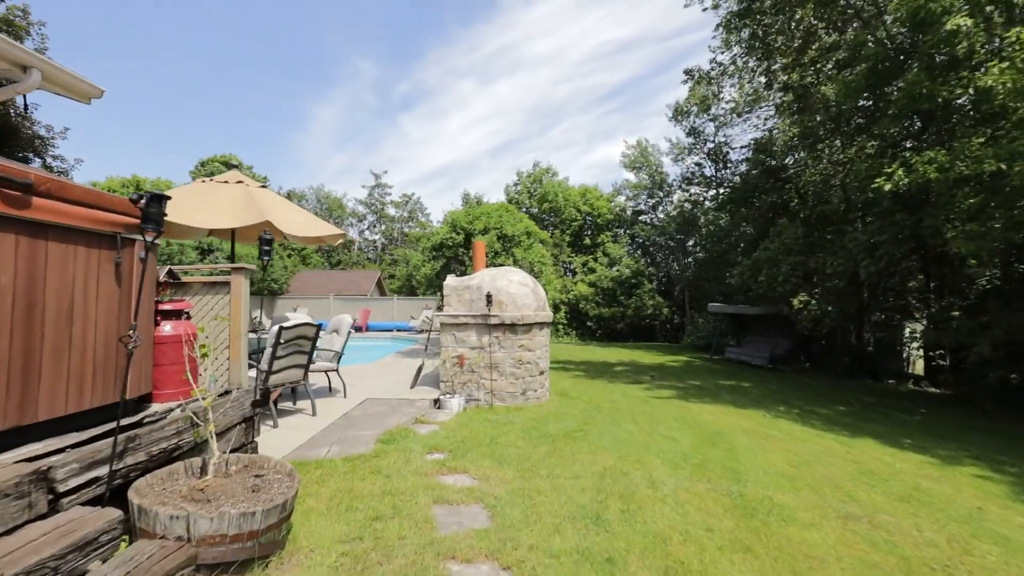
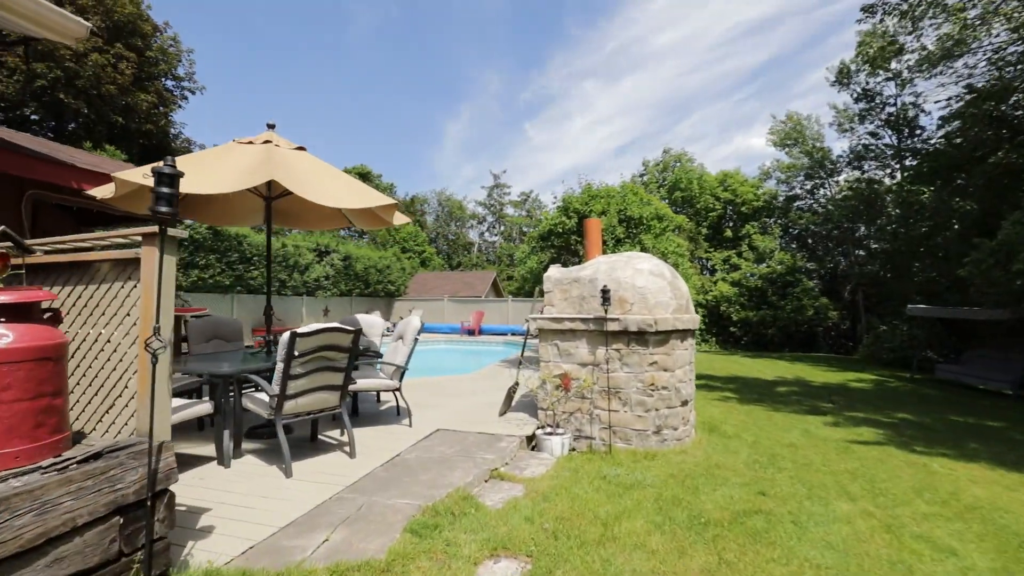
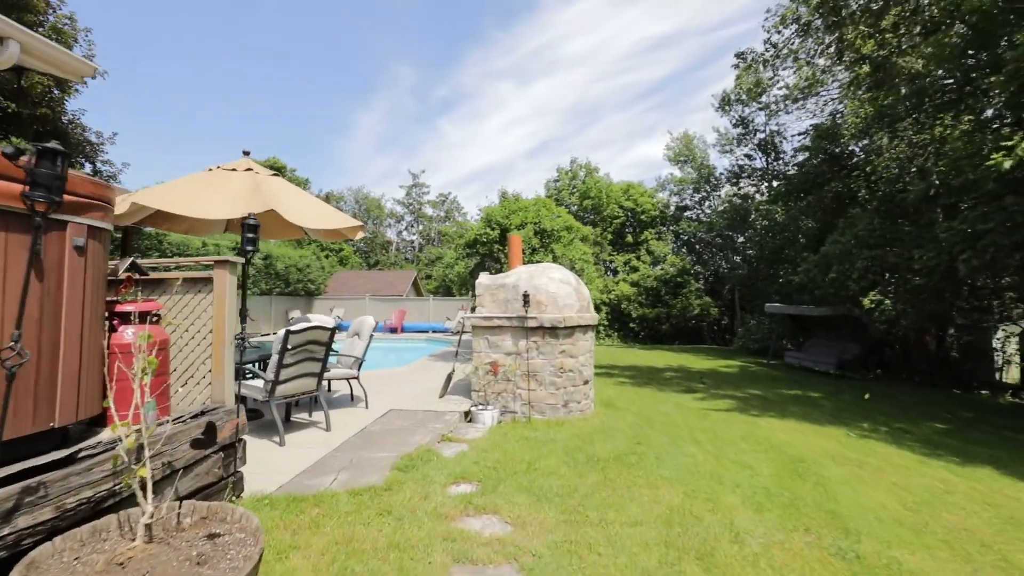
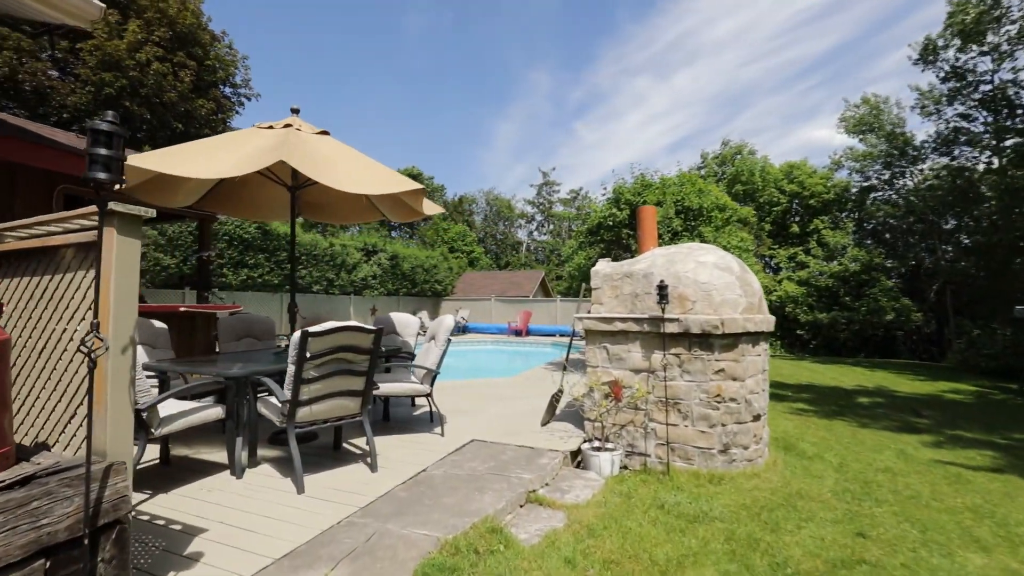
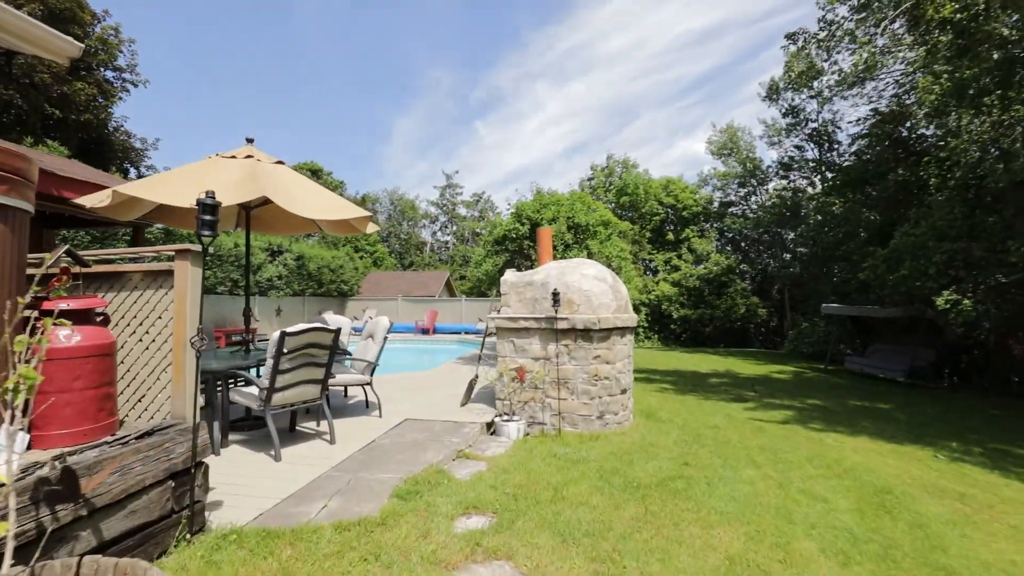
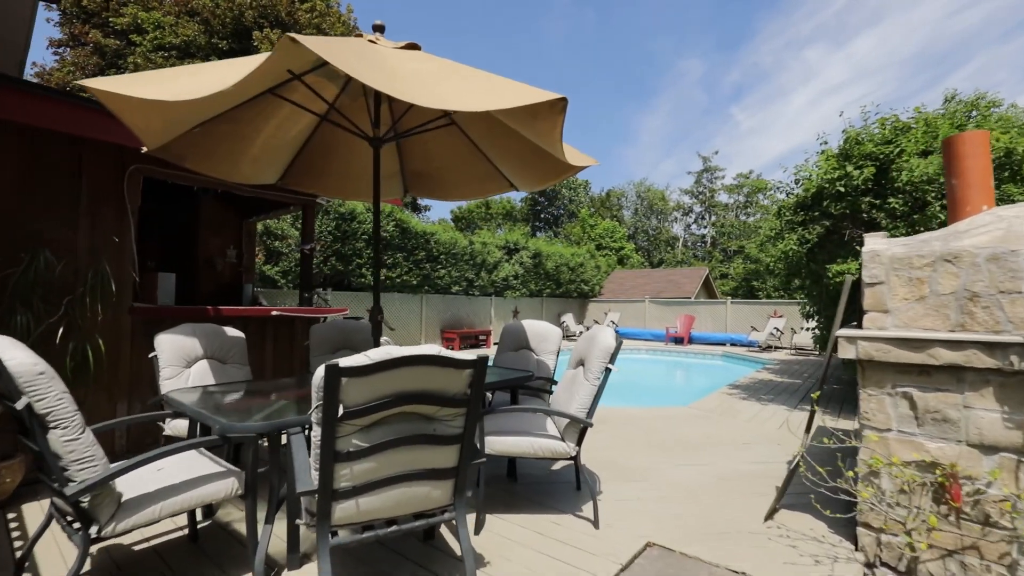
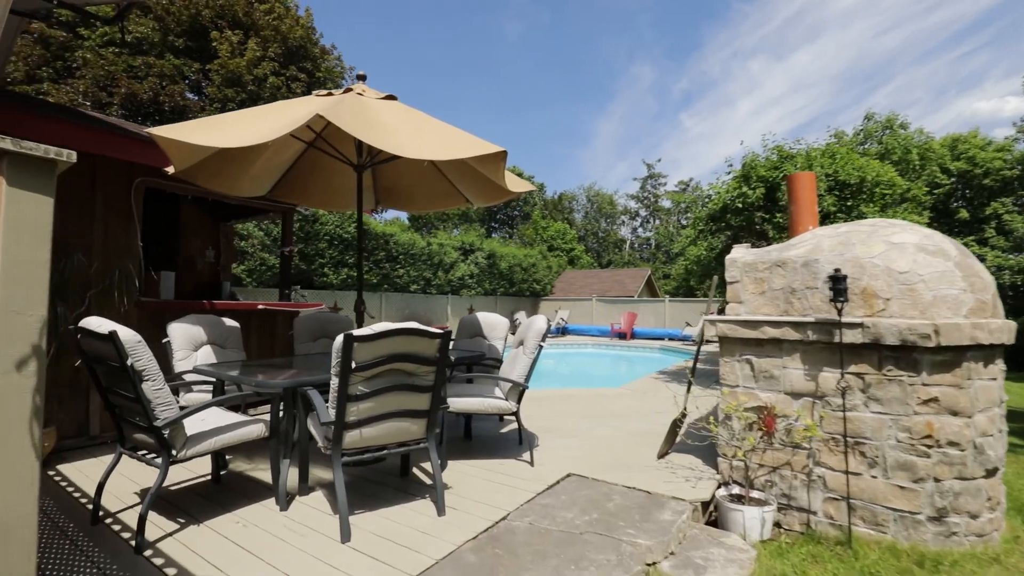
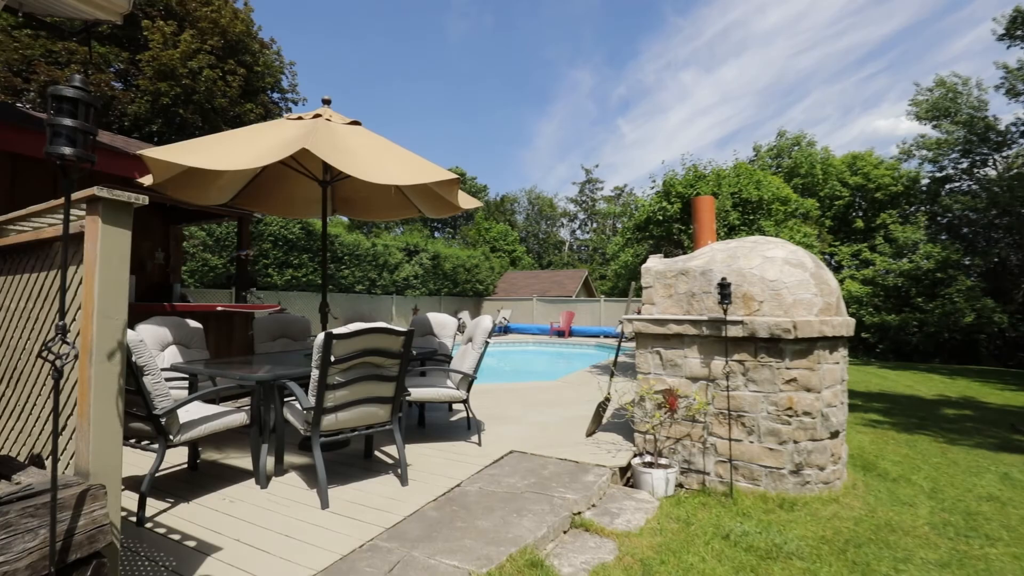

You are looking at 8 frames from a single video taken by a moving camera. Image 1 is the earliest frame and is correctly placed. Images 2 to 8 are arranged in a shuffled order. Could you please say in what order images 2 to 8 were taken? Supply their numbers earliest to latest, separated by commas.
3, 5, 2, 4, 8, 7, 6
